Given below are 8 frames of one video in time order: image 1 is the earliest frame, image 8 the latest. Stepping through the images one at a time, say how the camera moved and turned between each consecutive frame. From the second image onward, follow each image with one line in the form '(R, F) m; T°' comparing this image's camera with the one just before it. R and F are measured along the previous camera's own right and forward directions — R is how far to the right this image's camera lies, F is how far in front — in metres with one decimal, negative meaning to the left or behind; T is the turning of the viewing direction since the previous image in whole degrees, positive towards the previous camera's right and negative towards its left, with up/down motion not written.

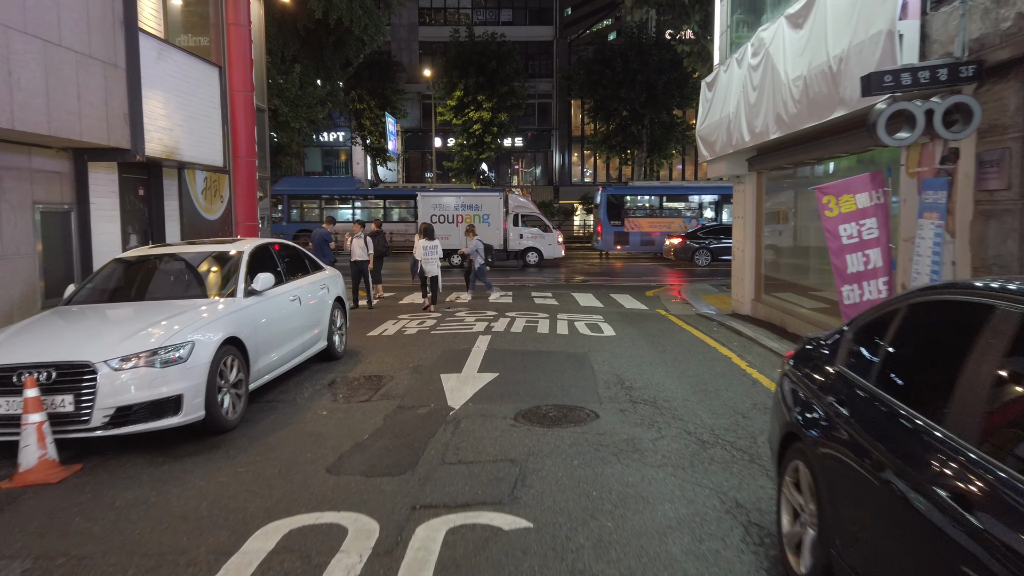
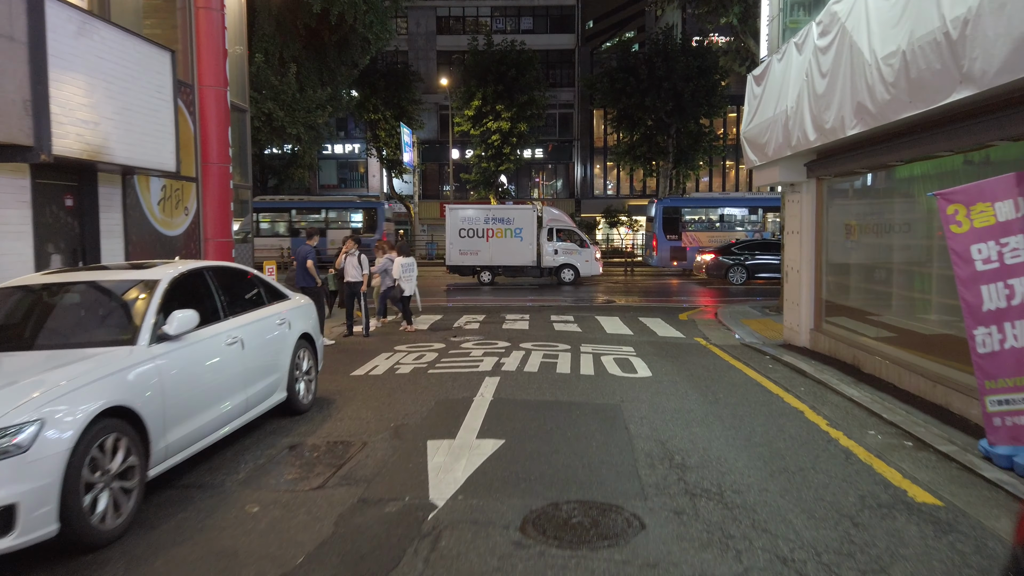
(+0.1, +1.8) m; -2°
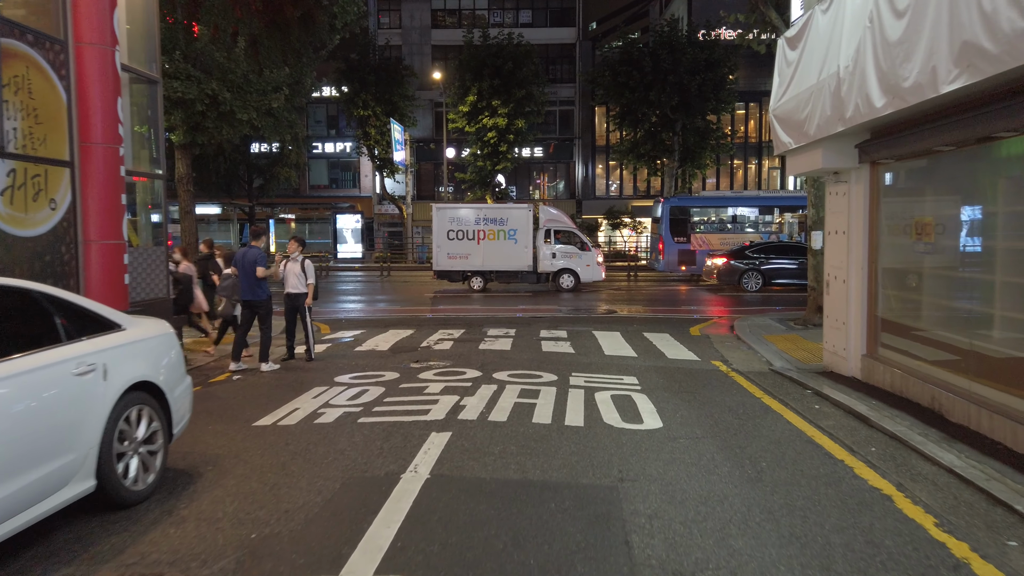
(+0.4, +2.3) m; 0°
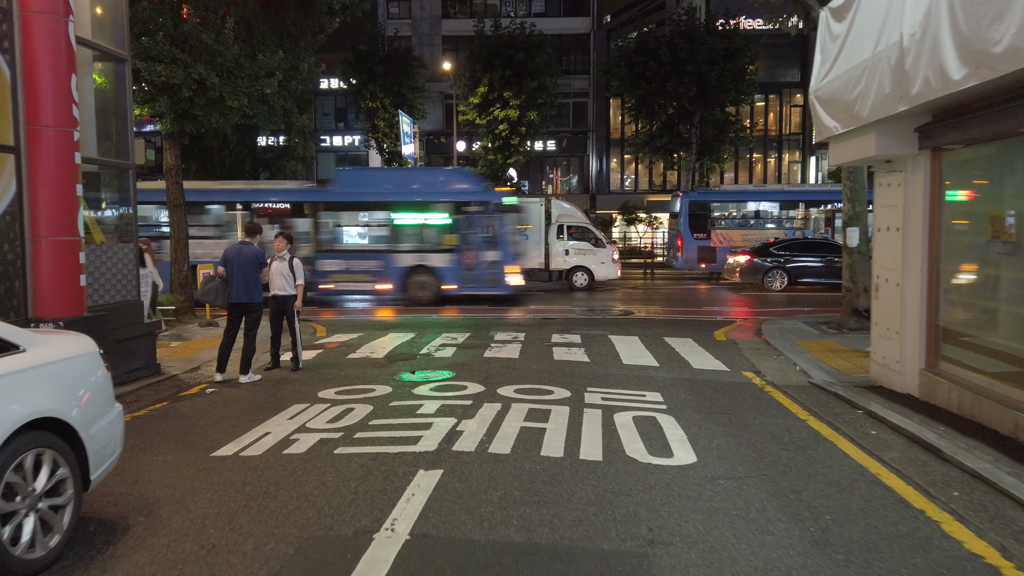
(+0.1, +1.0) m; -1°
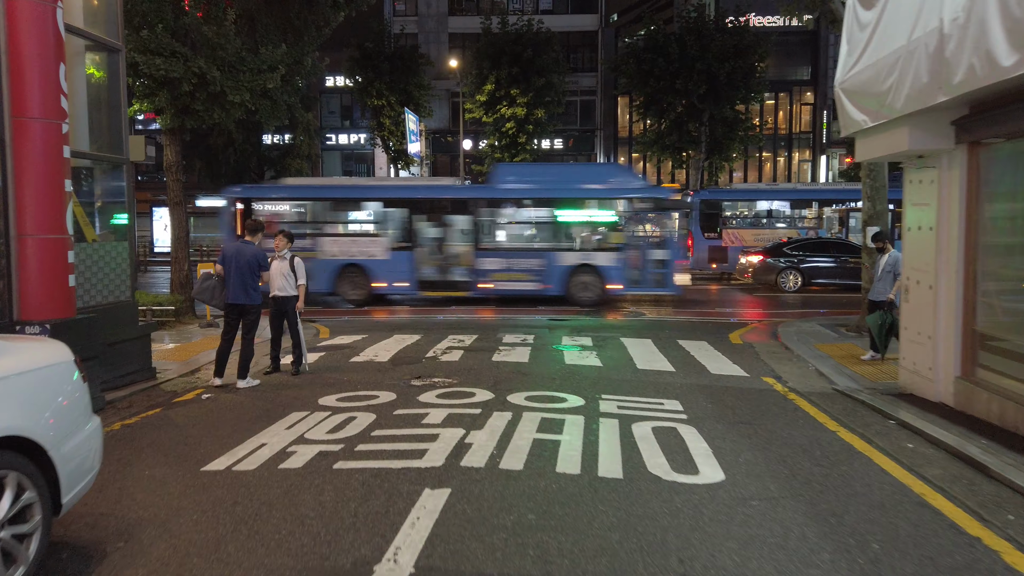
(-0.1, +0.4) m; 0°
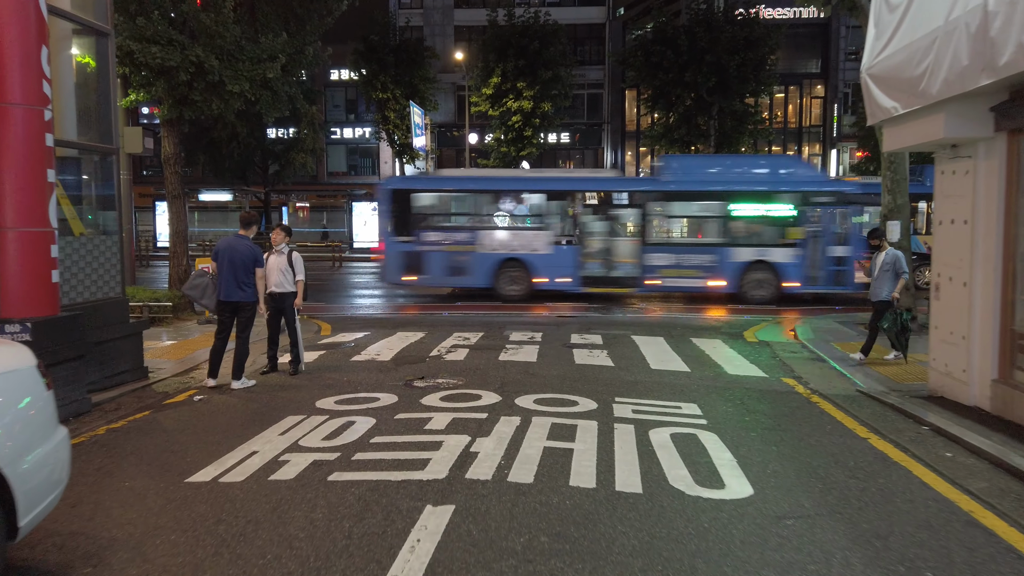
(0.0, +0.4) m; 0°
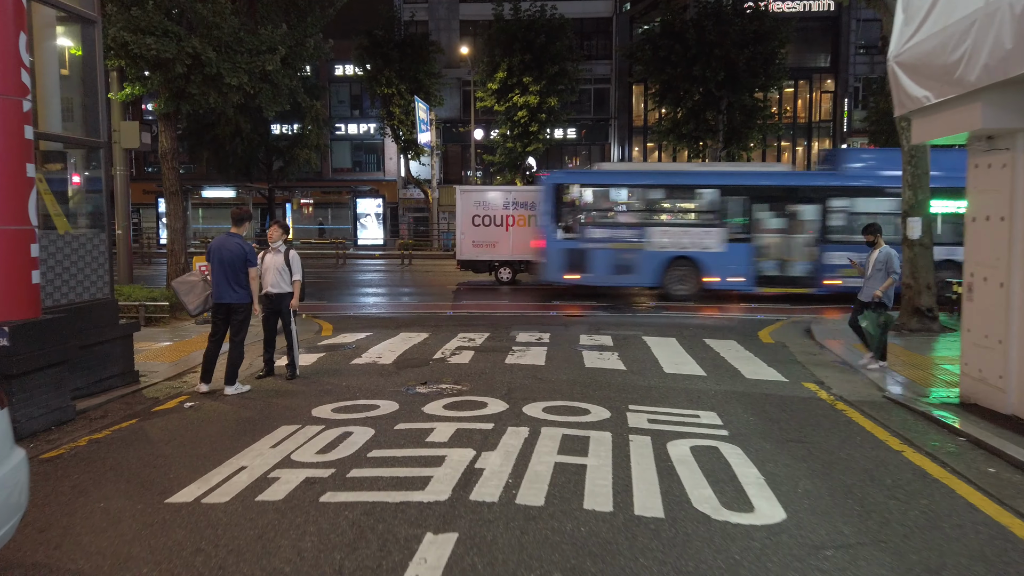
(0.0, +0.4) m; 0°
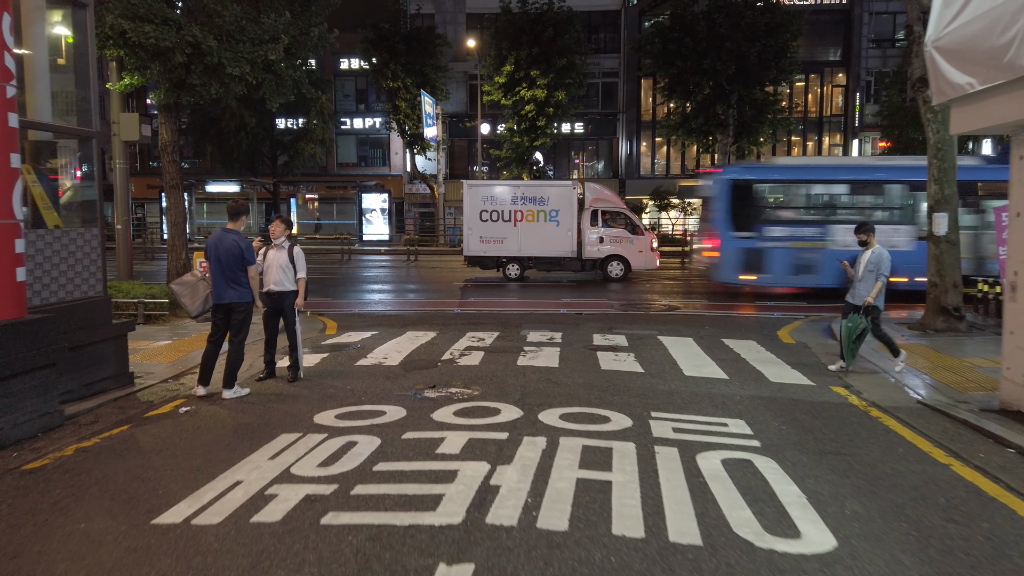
(-0.1, +0.4) m; 0°
